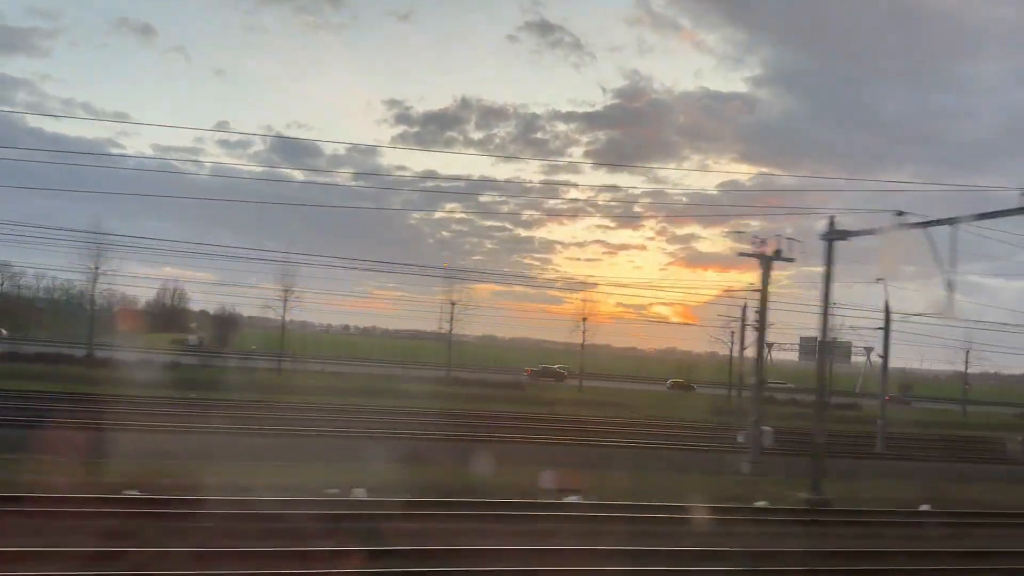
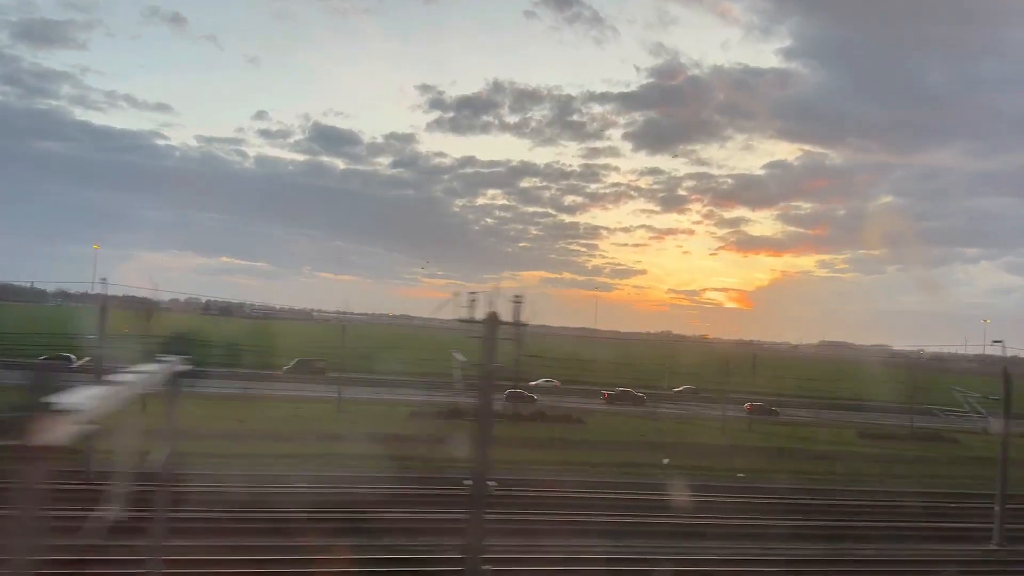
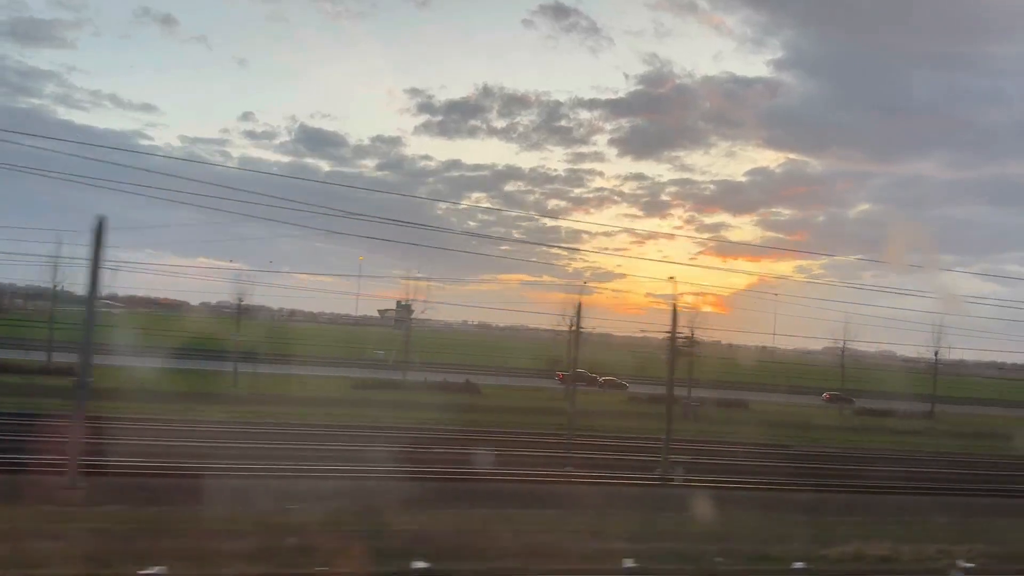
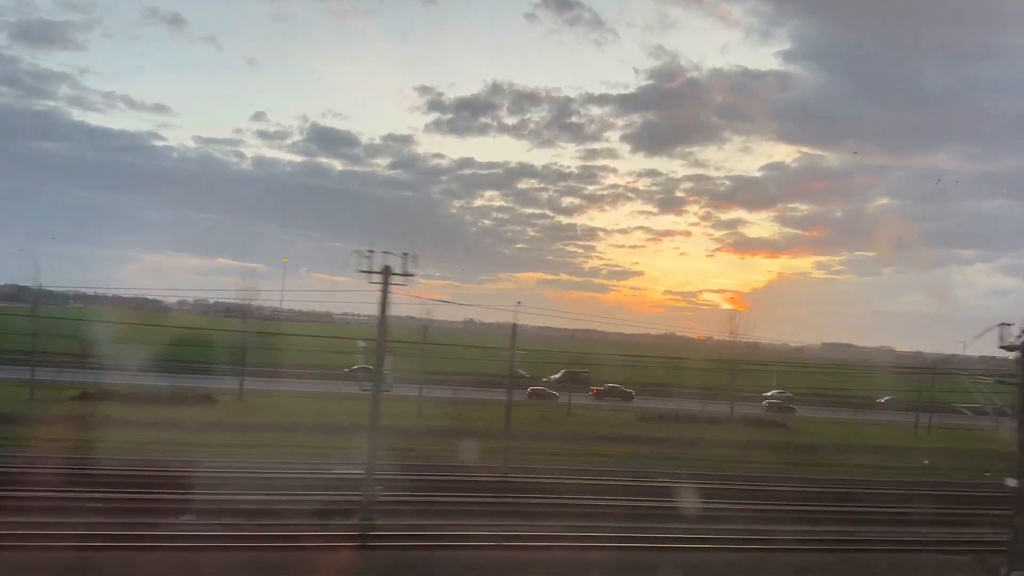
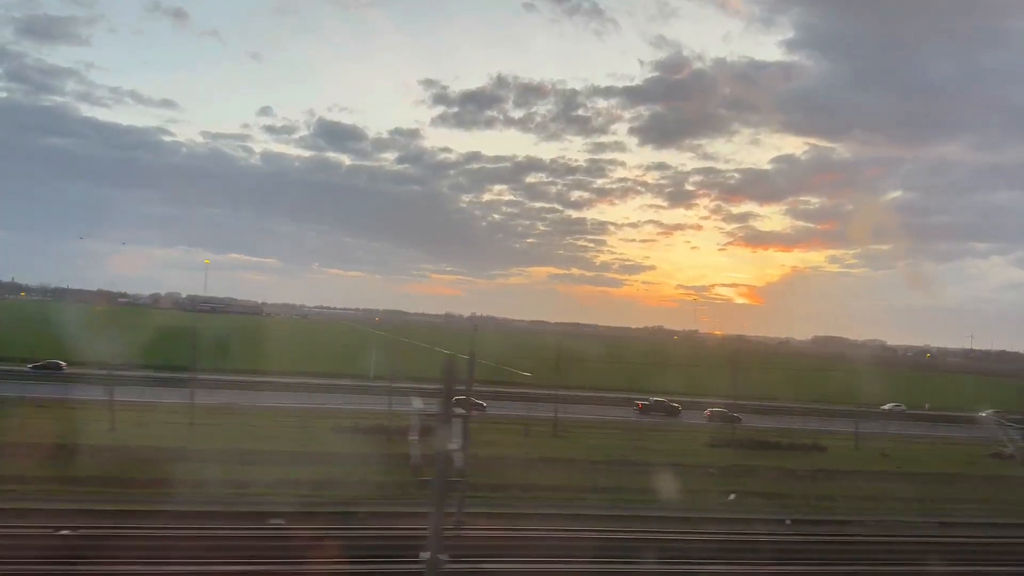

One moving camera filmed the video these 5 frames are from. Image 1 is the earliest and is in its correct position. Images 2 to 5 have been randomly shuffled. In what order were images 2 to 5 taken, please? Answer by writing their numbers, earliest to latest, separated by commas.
3, 4, 2, 5
